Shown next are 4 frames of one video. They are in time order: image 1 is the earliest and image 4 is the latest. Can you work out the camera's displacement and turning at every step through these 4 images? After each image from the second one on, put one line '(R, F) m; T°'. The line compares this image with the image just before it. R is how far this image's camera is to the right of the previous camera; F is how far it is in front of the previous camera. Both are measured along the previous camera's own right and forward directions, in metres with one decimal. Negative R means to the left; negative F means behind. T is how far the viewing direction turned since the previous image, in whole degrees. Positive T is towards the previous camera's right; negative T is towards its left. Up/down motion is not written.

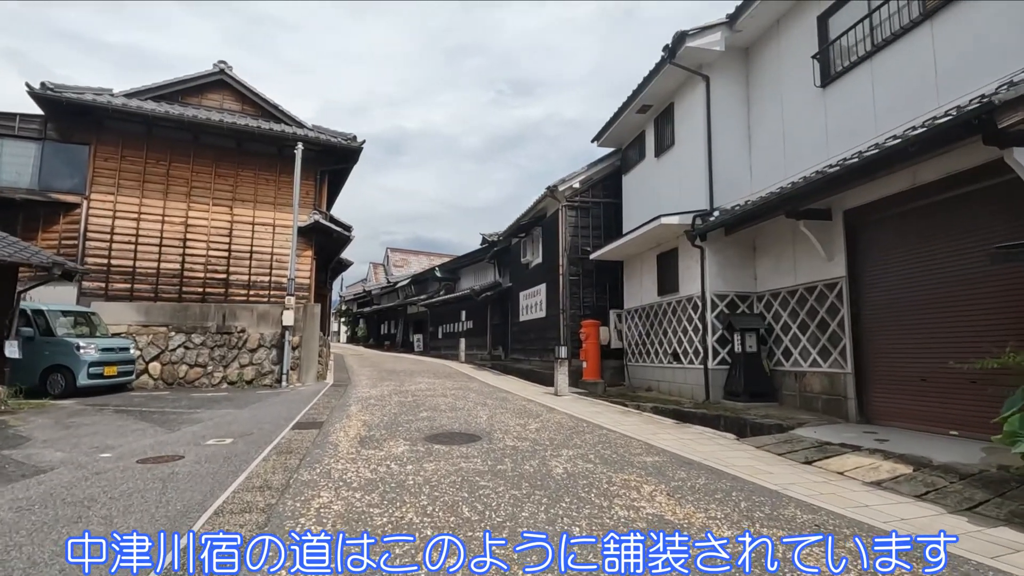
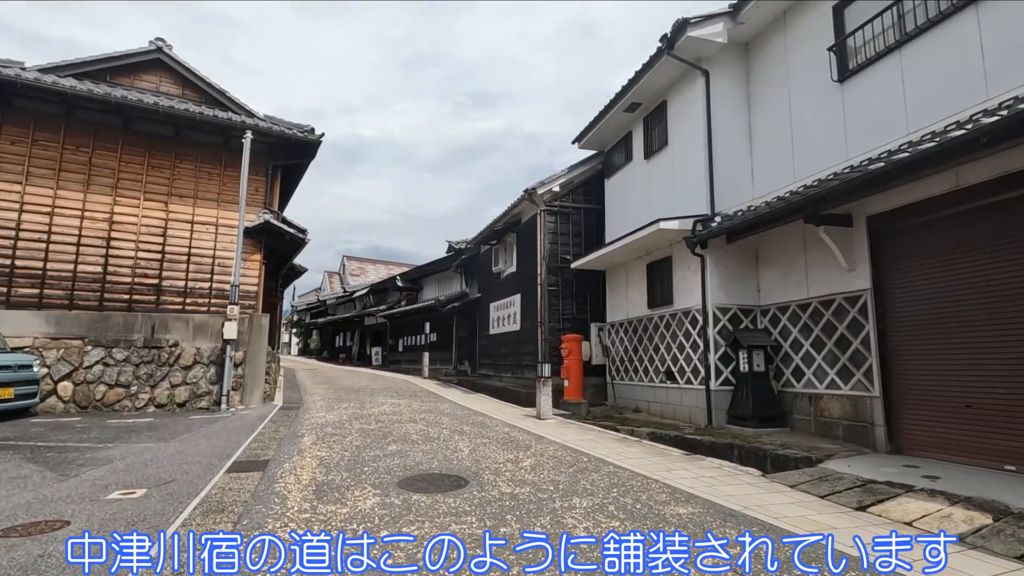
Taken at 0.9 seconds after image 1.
(-0.4, +1.1) m; +5°
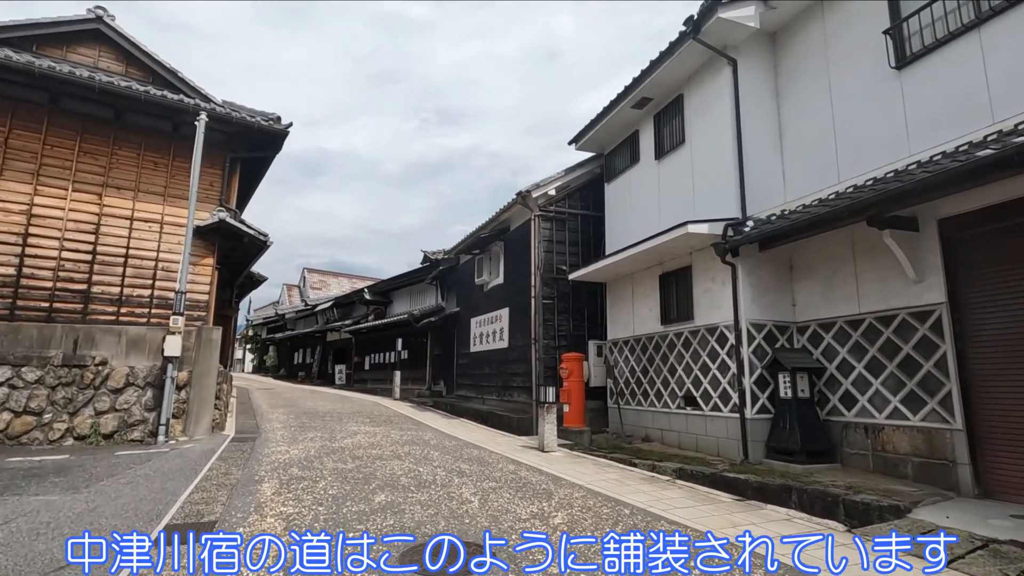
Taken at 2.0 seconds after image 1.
(-0.6, +1.3) m; +4°
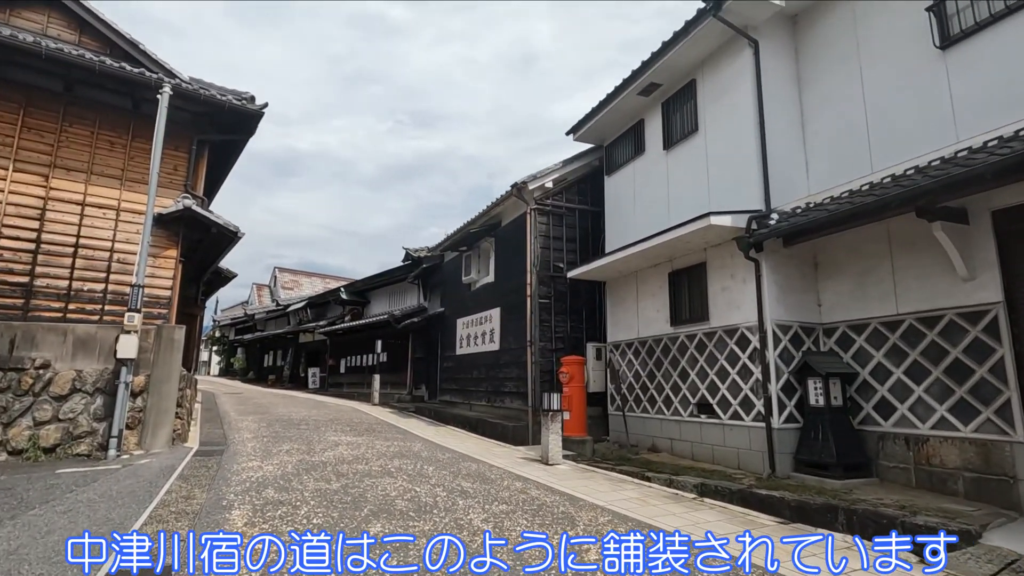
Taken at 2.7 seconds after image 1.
(-0.4, +0.8) m; +3°
